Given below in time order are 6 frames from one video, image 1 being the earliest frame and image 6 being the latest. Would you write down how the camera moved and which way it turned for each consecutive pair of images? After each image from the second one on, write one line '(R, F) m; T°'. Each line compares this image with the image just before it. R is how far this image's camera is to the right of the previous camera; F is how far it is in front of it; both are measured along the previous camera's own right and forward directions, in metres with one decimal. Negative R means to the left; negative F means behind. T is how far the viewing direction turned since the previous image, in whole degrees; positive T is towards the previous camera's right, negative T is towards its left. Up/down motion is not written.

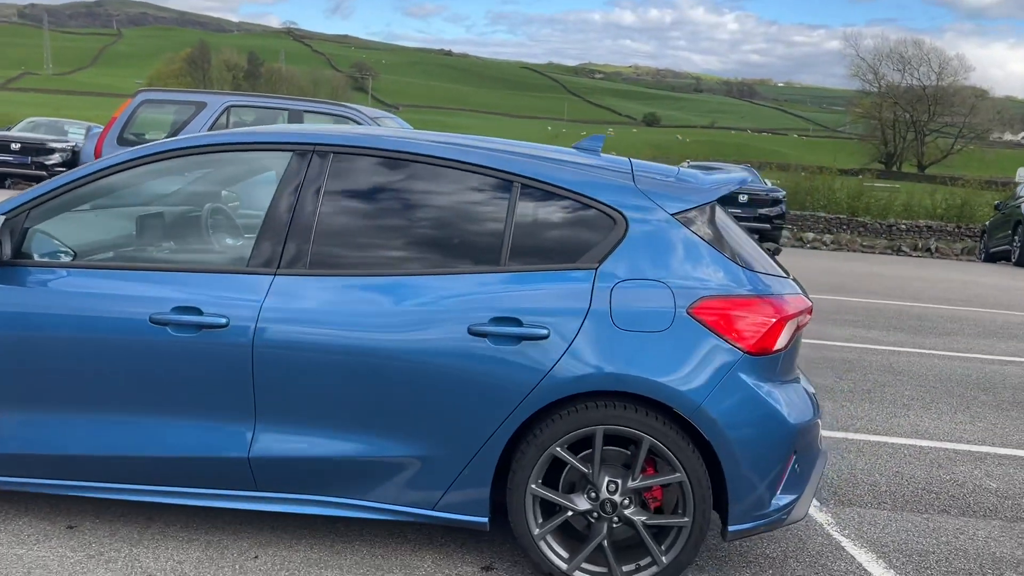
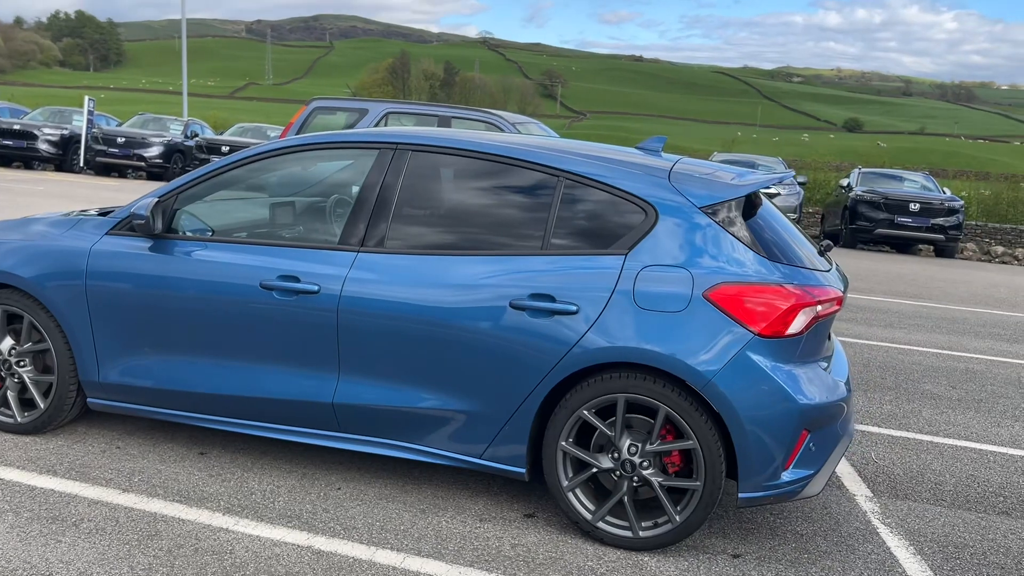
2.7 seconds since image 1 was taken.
(+0.6, -0.4) m; -12°
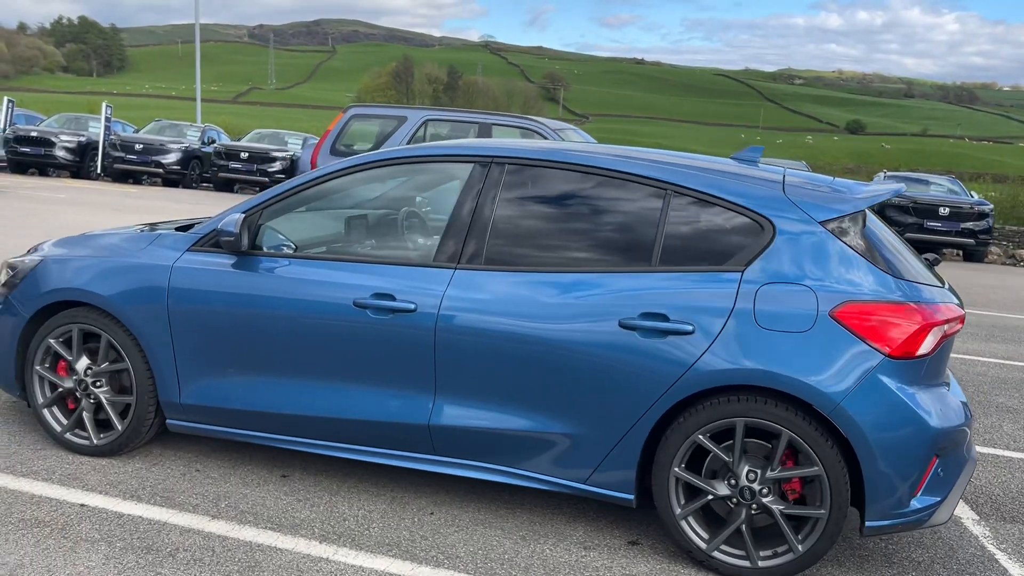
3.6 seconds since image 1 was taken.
(-0.4, +0.1) m; 0°
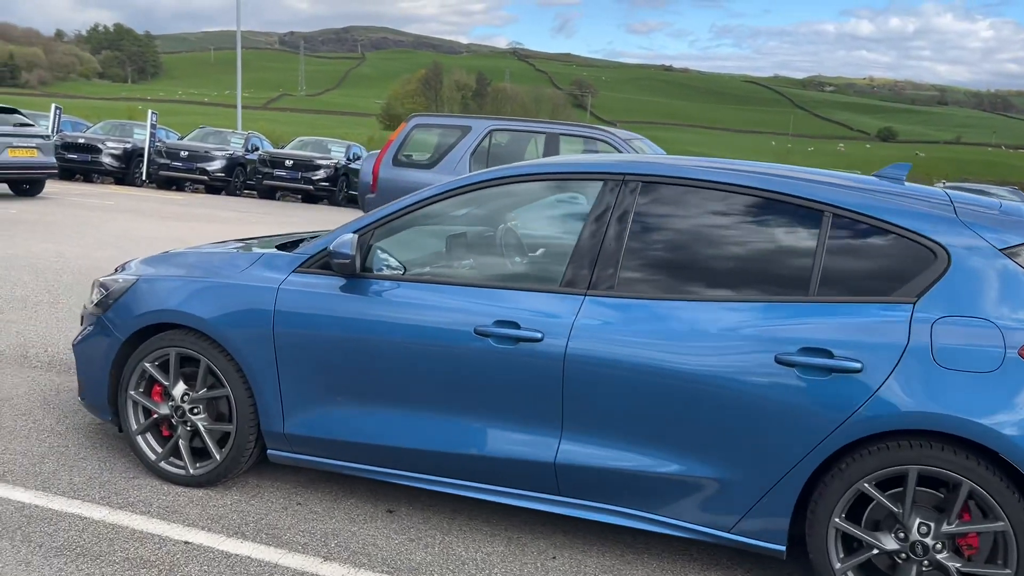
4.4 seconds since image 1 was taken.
(-0.4, +0.2) m; -2°
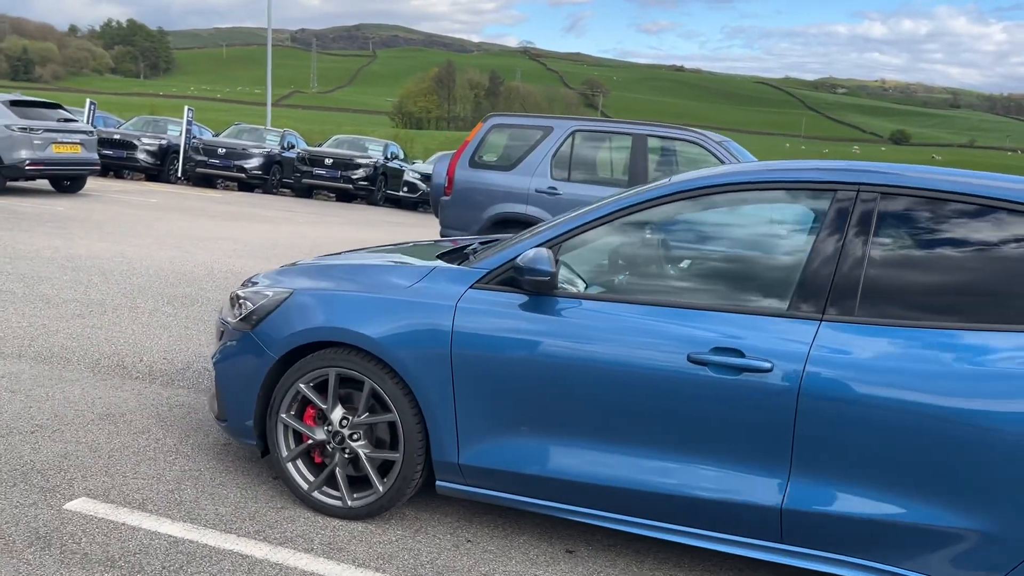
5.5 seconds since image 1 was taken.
(-0.7, +0.3) m; -1°
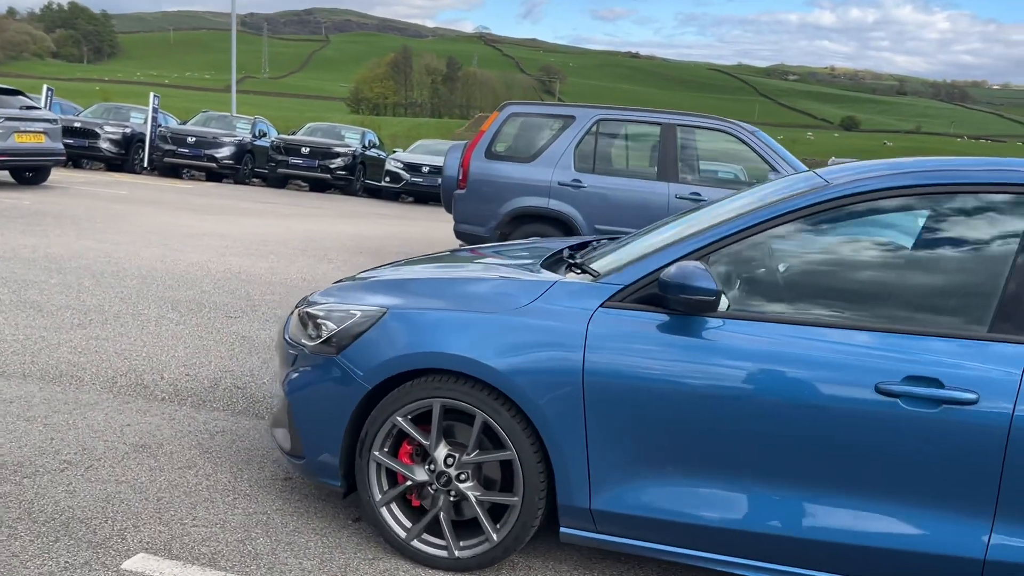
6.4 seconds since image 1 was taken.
(-0.6, +0.5) m; +3°
